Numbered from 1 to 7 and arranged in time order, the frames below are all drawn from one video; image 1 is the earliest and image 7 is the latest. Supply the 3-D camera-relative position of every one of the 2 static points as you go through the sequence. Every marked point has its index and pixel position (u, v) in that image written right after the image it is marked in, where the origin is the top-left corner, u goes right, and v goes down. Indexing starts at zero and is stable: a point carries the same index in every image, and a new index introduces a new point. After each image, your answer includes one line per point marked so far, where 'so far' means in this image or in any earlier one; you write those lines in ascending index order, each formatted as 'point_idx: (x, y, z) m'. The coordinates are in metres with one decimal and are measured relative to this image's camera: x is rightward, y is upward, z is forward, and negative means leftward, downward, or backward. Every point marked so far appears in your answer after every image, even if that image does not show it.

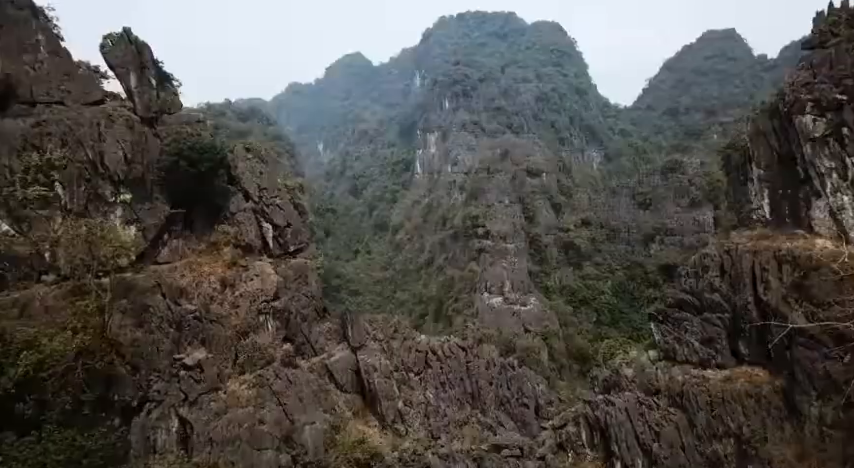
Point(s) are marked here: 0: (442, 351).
0: (+0.3, -2.7, +10.1) m
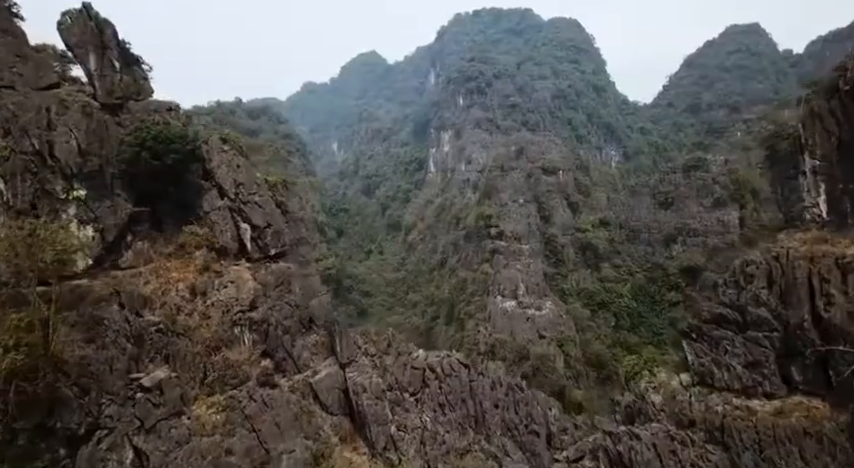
0: (+0.3, -2.7, +9.1) m
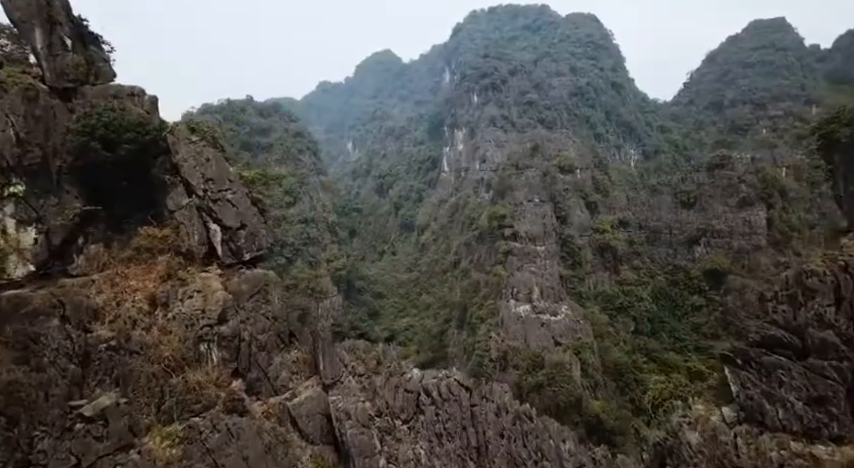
0: (+0.3, -2.7, +8.1) m
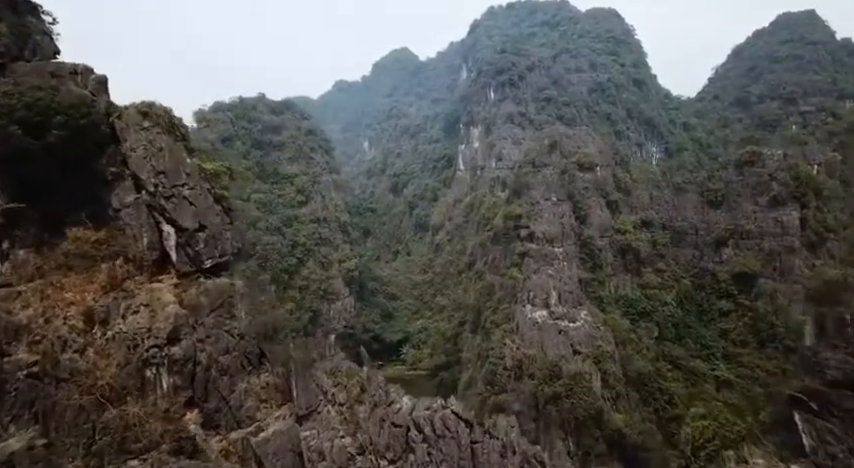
0: (+0.2, -2.8, +7.0) m
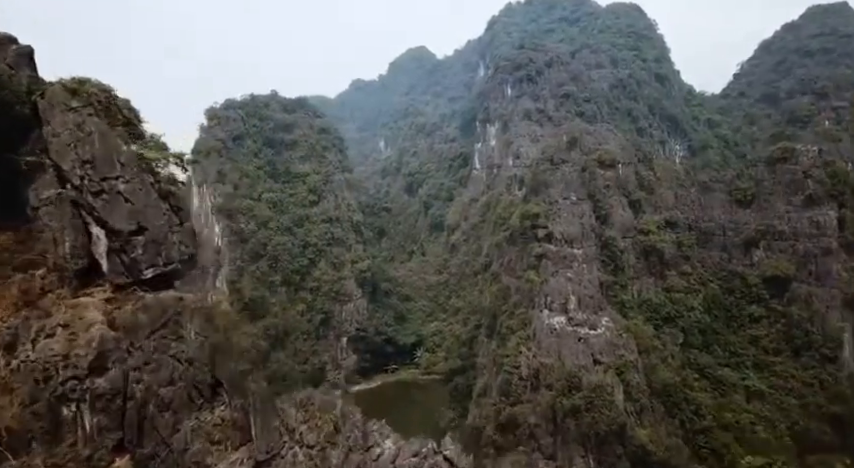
0: (+0.2, -2.8, +5.9) m
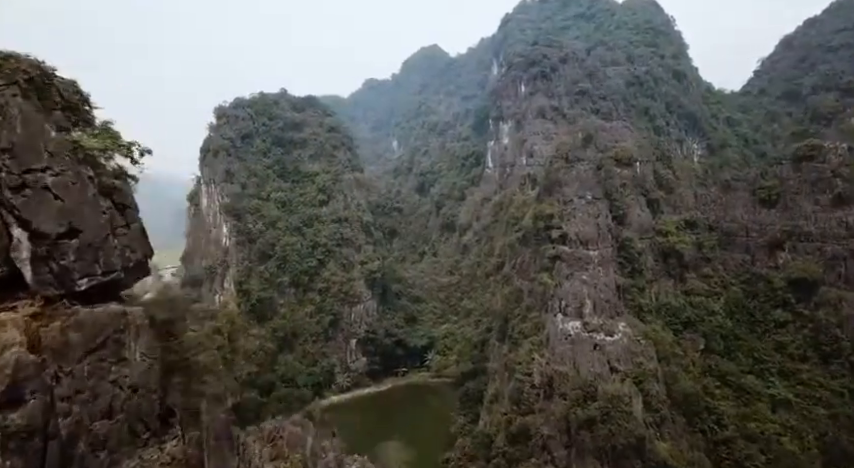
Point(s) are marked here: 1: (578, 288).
0: (+0.1, -2.9, +5.0) m
1: (+5.9, -2.1, +17.8) m
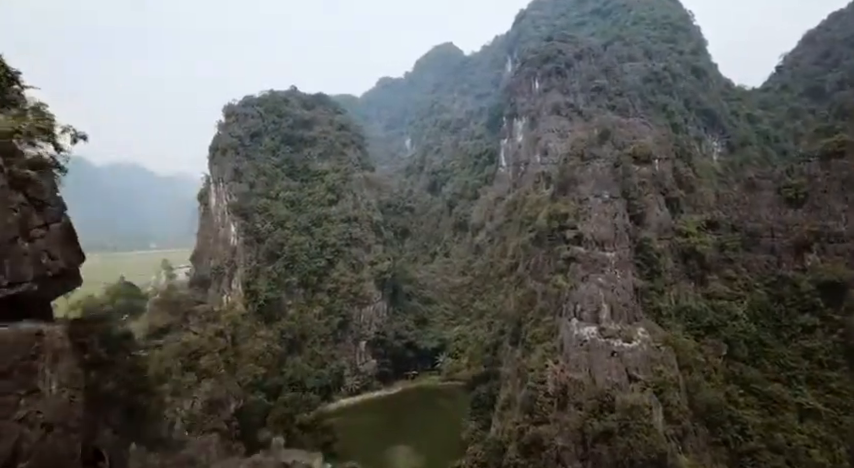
0: (0.0, -2.9, +4.2) m
1: (+6.1, -2.2, +16.8) m
